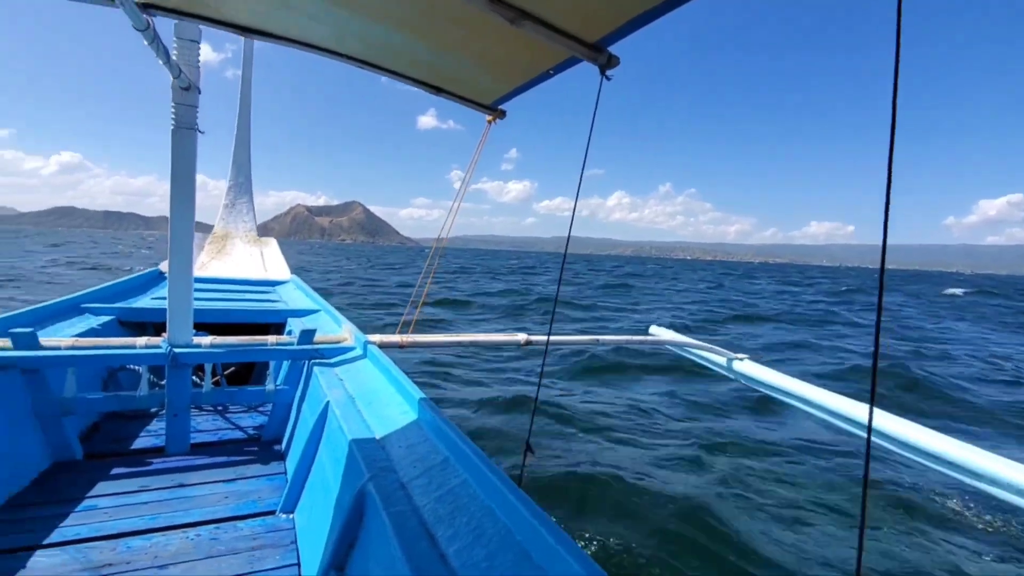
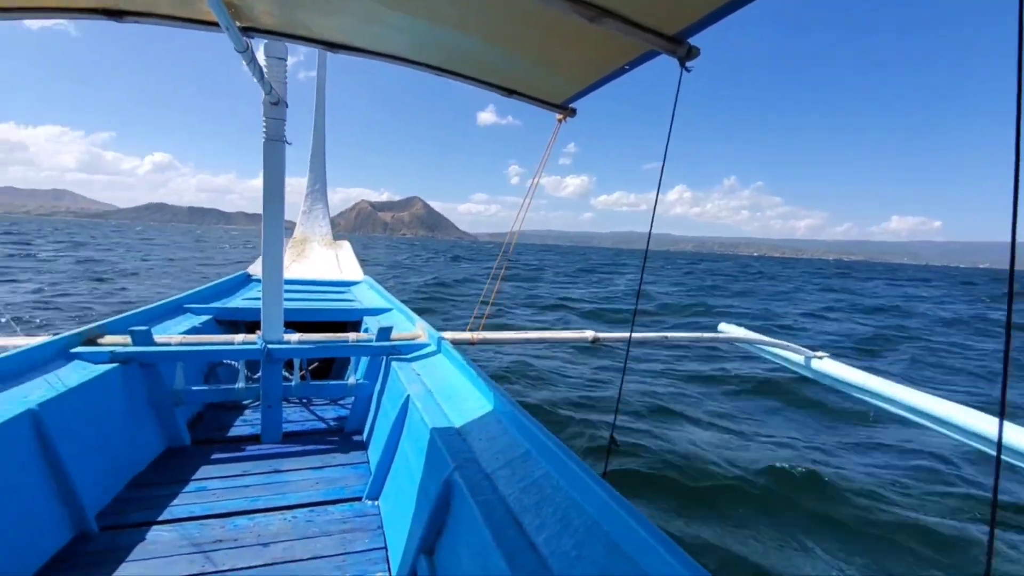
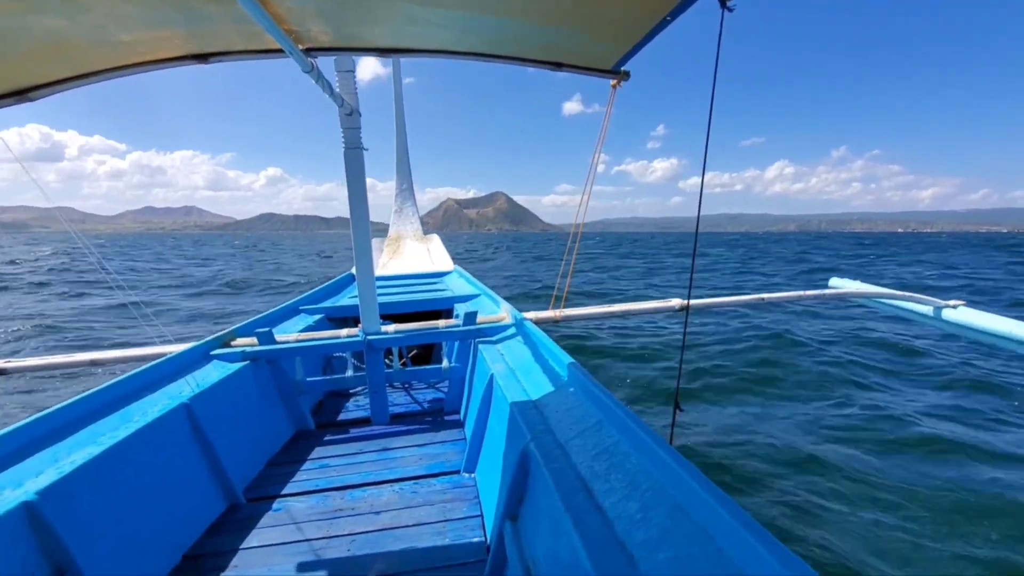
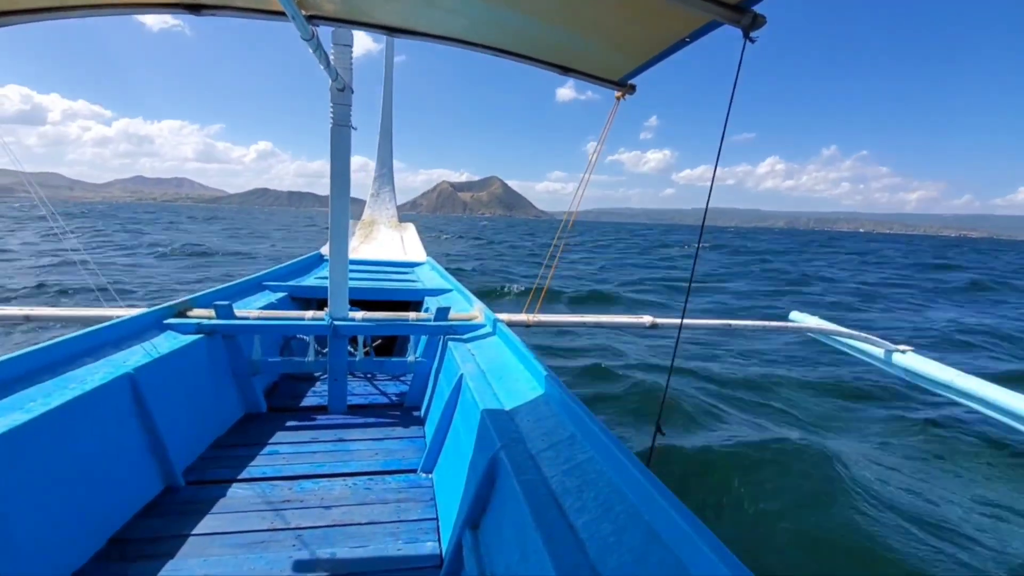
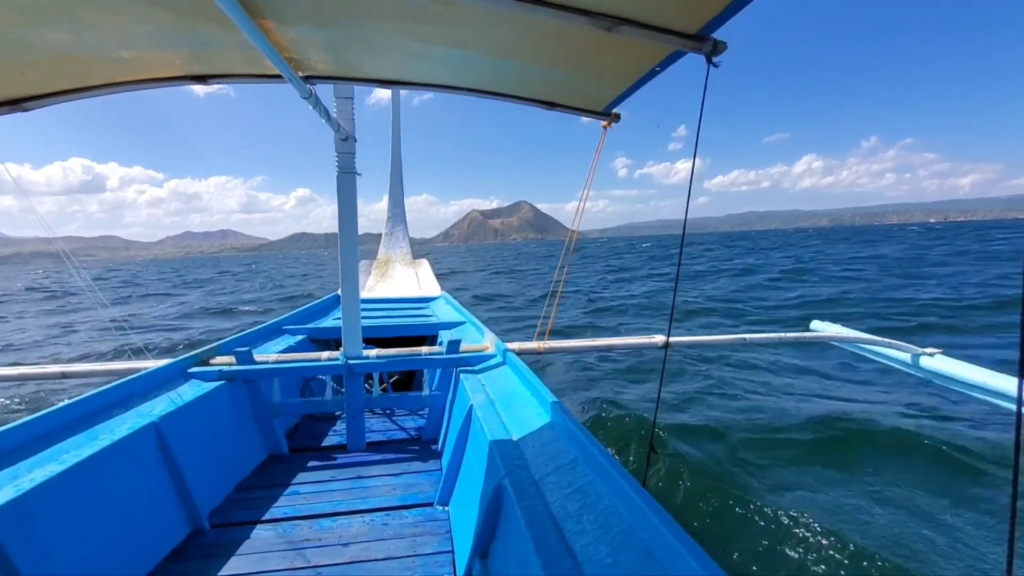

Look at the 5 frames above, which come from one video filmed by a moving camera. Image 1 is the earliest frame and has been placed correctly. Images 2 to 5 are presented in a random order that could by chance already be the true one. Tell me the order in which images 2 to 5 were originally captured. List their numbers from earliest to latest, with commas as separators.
2, 4, 5, 3
